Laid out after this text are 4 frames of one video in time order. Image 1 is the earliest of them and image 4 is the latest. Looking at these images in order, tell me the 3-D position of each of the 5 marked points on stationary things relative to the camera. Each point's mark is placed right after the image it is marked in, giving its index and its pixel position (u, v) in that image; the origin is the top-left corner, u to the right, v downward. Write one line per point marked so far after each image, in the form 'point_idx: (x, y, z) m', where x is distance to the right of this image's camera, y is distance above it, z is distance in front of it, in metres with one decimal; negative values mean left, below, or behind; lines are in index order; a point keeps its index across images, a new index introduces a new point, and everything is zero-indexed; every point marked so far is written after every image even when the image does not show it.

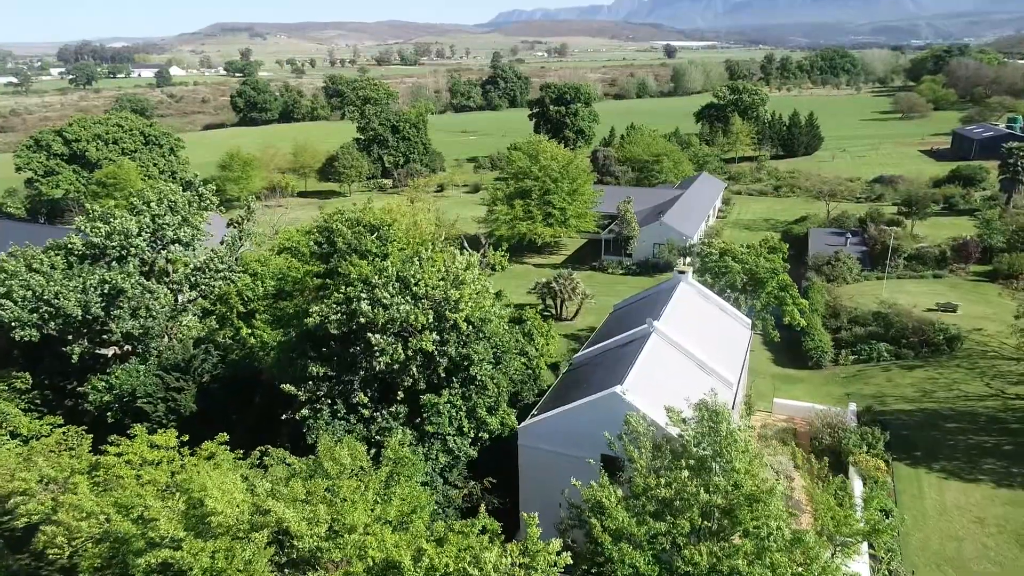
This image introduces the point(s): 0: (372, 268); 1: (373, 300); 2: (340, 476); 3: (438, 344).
0: (-3.1, +0.5, +18.7) m
1: (-2.9, -0.2, +17.7) m
2: (-3.1, -3.4, +15.2) m
3: (-1.6, -1.2, +18.1) m
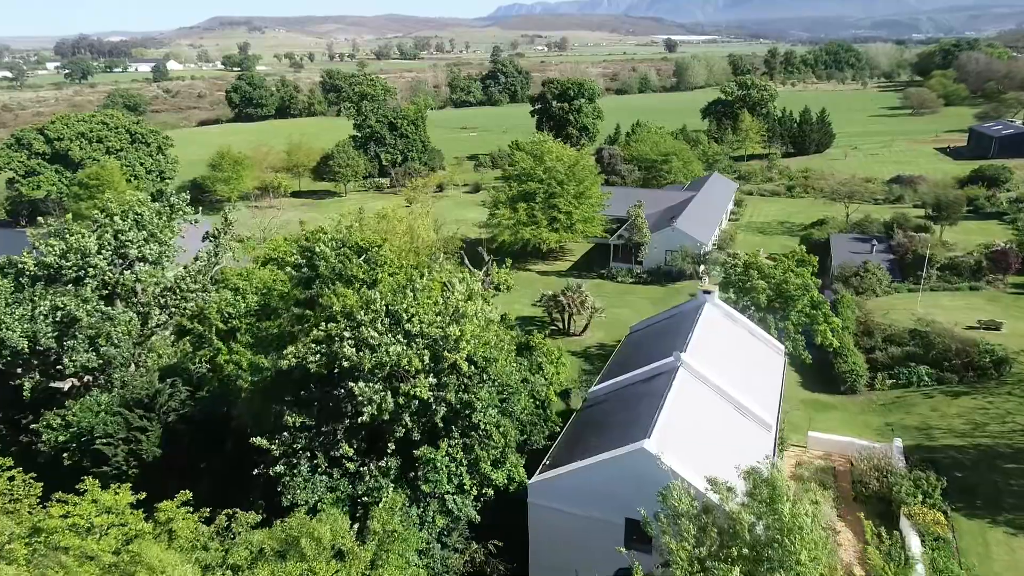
0: (-2.9, -0.2, +16.1) m
1: (-2.7, -0.9, +15.1) m
2: (-2.9, -4.0, +12.6) m
3: (-1.4, -1.8, +15.5) m
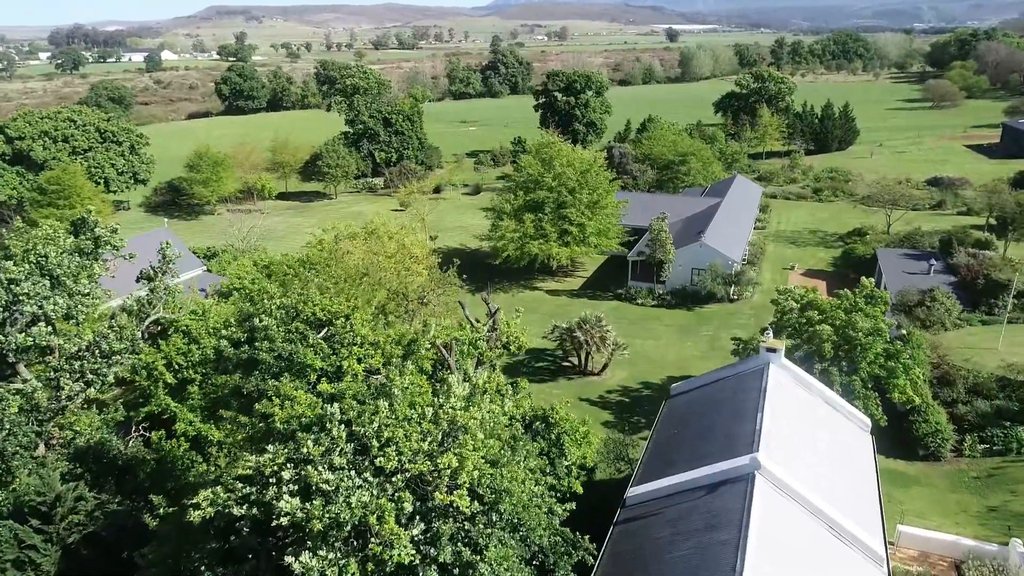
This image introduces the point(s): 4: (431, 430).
0: (-2.7, -1.5, +11.2) m
1: (-2.5, -2.2, +10.2) m
2: (-2.6, -5.4, +7.6) m
3: (-1.1, -3.2, +10.5) m
4: (-1.1, -1.8, +11.0) m
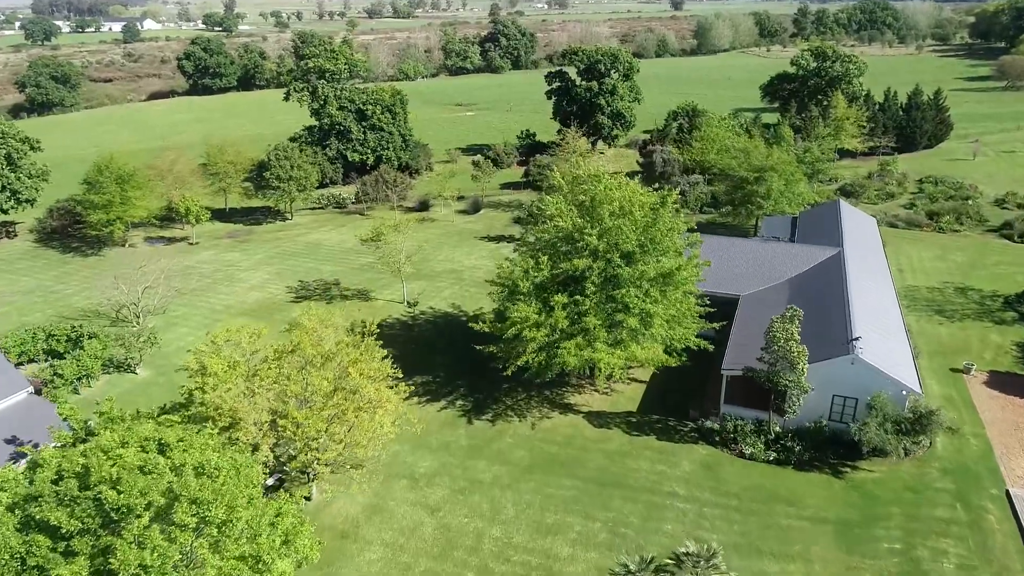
0: (-2.0, -6.2, -3.8) m
1: (-1.8, -6.9, -4.8) m
2: (-2.0, -10.2, -7.2) m
3: (-0.5, -7.8, -4.4) m
4: (-0.4, -6.5, -4.0) m
